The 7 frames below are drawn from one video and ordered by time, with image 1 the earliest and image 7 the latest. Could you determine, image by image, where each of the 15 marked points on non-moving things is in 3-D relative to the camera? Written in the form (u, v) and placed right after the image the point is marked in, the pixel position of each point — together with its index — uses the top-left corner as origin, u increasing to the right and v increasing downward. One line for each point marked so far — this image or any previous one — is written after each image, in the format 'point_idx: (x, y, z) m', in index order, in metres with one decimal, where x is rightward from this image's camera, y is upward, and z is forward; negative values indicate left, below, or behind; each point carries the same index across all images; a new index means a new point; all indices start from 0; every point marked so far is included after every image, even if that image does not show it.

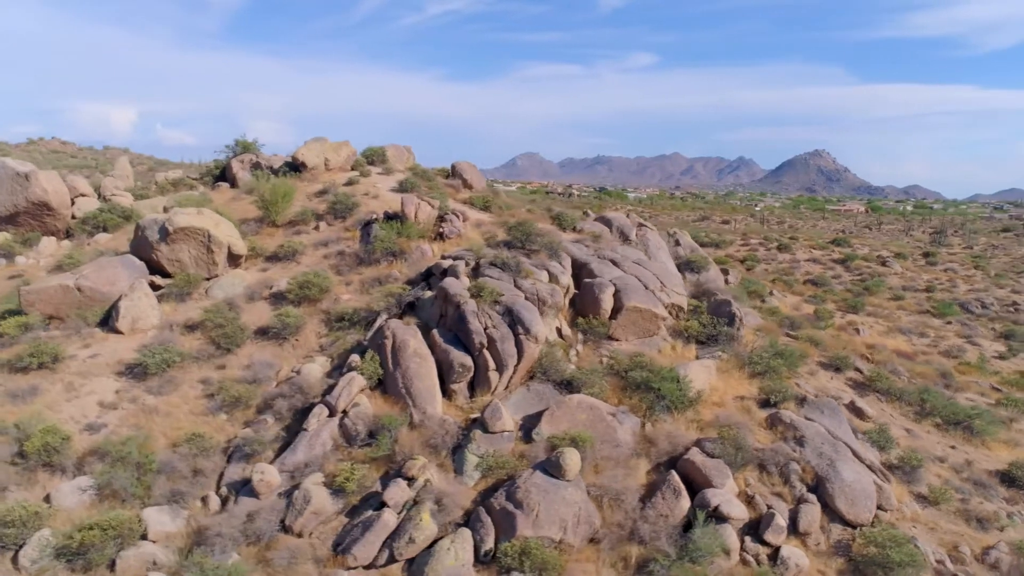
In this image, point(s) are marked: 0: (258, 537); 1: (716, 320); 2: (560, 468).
0: (-2.7, -2.6, +8.0) m
1: (+3.1, -0.5, +11.7) m
2: (+0.5, -1.8, +7.7) m
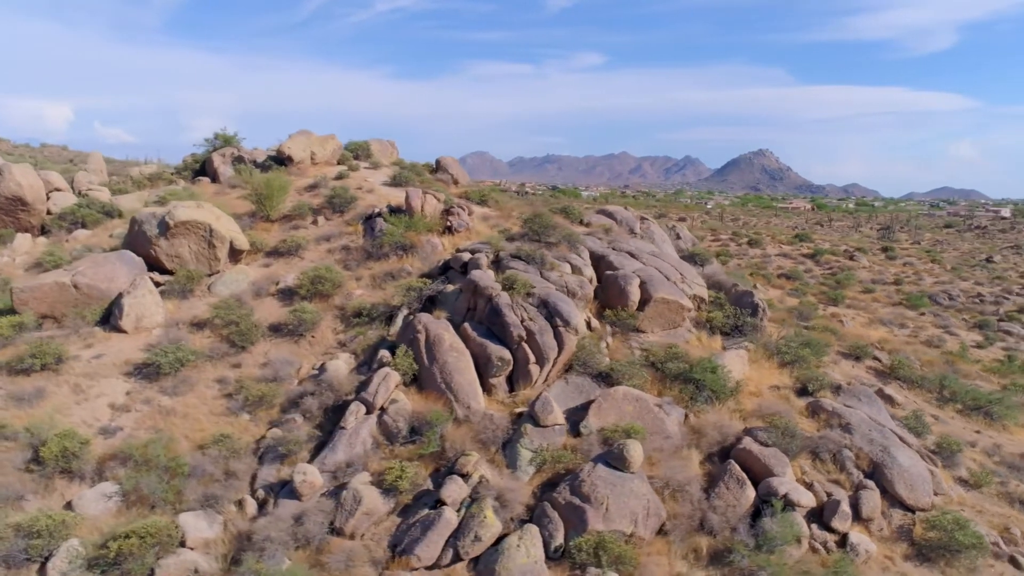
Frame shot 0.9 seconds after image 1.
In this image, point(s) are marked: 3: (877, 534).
0: (-2.1, -2.5, +7.6) m
1: (+3.5, -0.4, +11.7) m
2: (+1.1, -1.7, +7.6) m
3: (+3.6, -2.4, +7.5) m
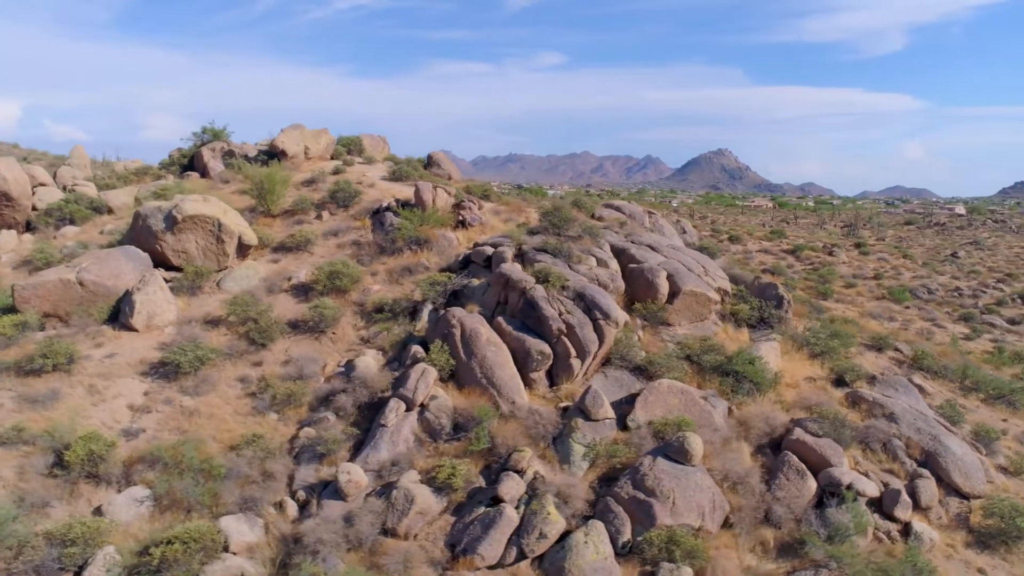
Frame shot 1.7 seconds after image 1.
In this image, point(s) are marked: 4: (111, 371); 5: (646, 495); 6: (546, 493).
0: (-1.5, -2.4, +7.4) m
1: (+3.9, -0.2, +11.7) m
2: (+1.7, -1.6, +7.5) m
3: (+4.2, -2.3, +7.5) m
4: (-5.3, -1.1, +10.1) m
5: (+1.3, -2.0, +7.2) m
6: (+0.3, -2.0, +7.4) m
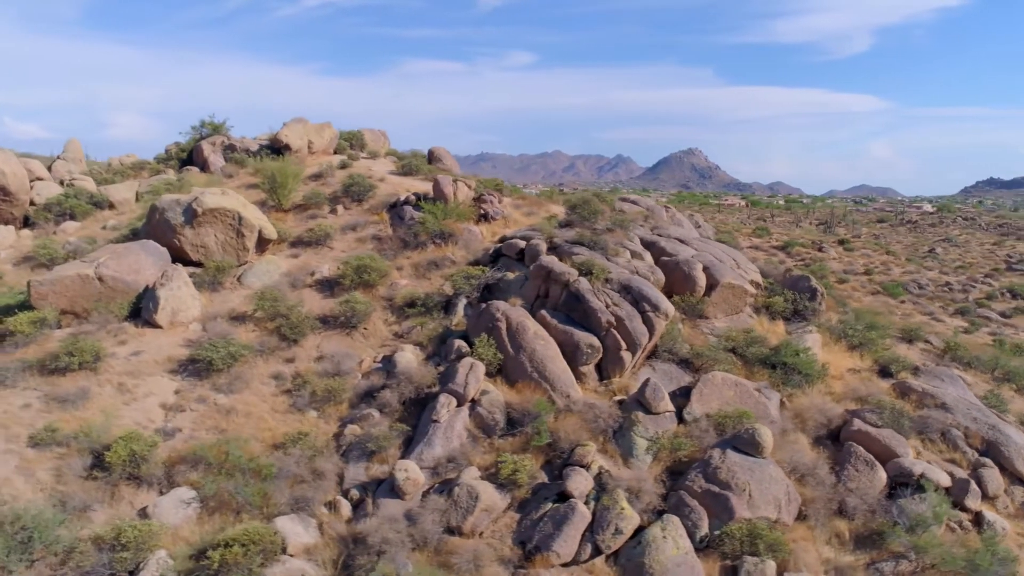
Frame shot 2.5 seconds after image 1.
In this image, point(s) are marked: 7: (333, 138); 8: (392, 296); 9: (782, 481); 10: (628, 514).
0: (-0.8, -2.4, +7.1) m
1: (+4.4, -0.1, +11.7) m
2: (+2.4, -1.5, +7.4) m
3: (+4.8, -2.2, +7.5) m
4: (-4.8, -1.0, +9.7) m
5: (+1.9, -1.9, +7.0) m
6: (+1.0, -1.9, +7.2) m
7: (-4.6, +3.9, +19.6) m
8: (-1.8, -0.1, +11.5) m
9: (+2.6, -1.8, +7.2) m
10: (+1.1, -2.1, +6.9) m
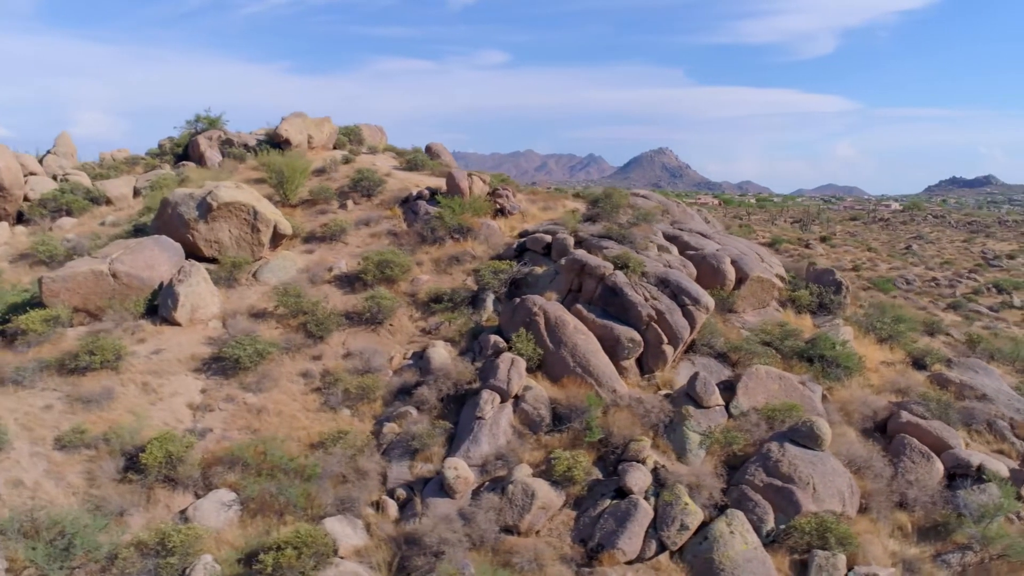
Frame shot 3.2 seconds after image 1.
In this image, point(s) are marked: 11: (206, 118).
0: (-0.3, -2.3, +6.9) m
1: (+4.7, 0.0, +11.6) m
2: (+2.9, -1.4, +7.3) m
3: (+5.4, -2.1, +7.5) m
4: (-4.3, -1.0, +9.4) m
5: (+2.5, -1.8, +6.9) m
6: (+1.5, -1.8, +7.1) m
7: (-4.6, +3.9, +19.3) m
8: (-1.4, -0.1, +11.2) m
9: (+3.1, -1.7, +7.1) m
10: (+1.6, -2.0, +6.8) m
11: (-7.9, +4.4, +19.7) m
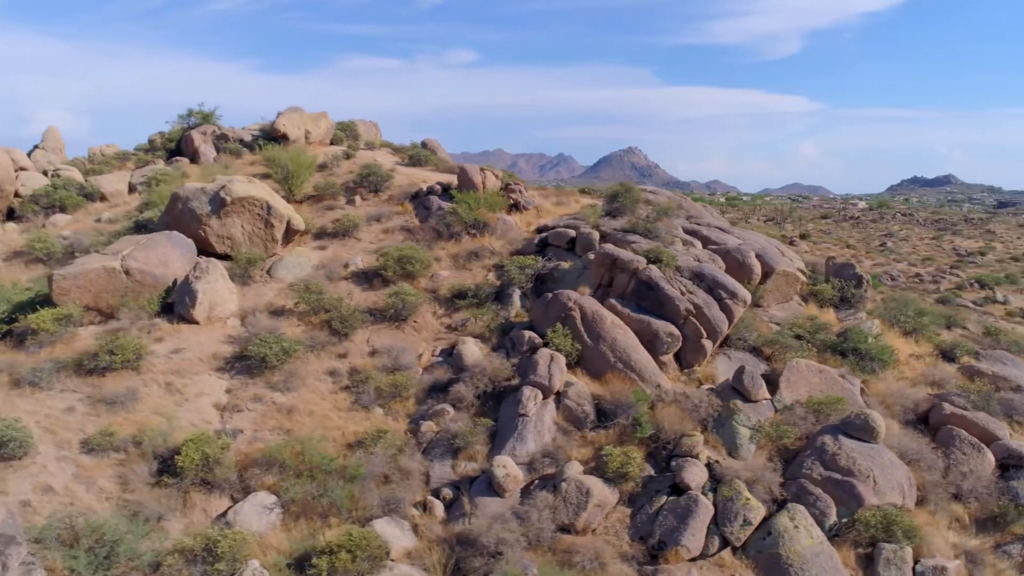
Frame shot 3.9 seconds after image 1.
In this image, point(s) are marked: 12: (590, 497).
0: (+0.3, -2.2, +6.8) m
1: (+5.0, +0.1, +11.7) m
2: (+3.4, -1.4, +7.2) m
3: (+5.9, -2.0, +7.5) m
4: (-3.9, -0.9, +9.1) m
5: (+3.0, -1.7, +6.9) m
6: (+2.0, -1.7, +7.0) m
7: (-4.5, +4.0, +19.0) m
8: (-1.1, 0.0, +11.0) m
9: (+3.6, -1.7, +7.1) m
10: (+2.1, -1.9, +6.7) m
11: (-7.9, +4.4, +19.2) m
12: (+0.7, -1.9, +7.0) m
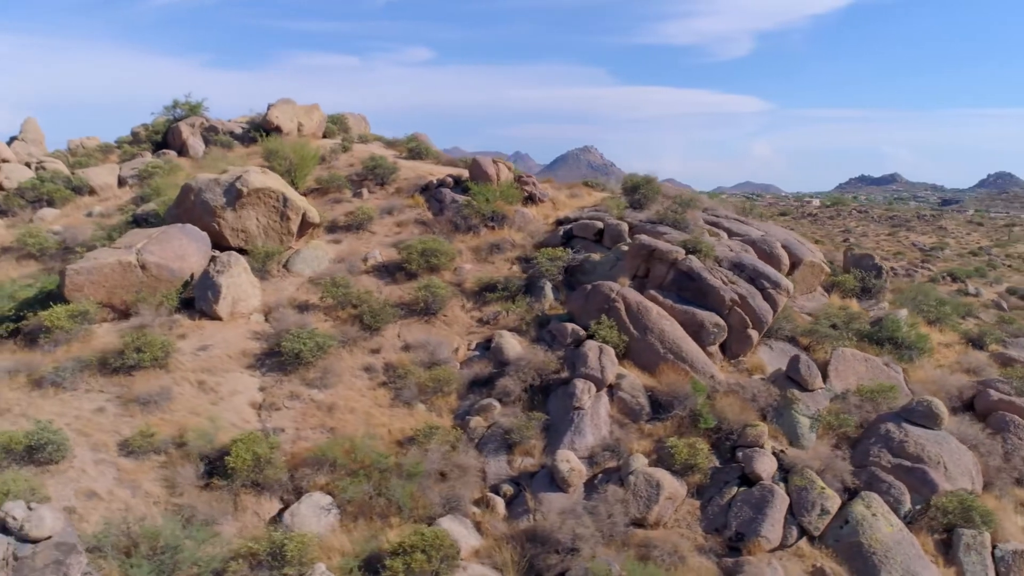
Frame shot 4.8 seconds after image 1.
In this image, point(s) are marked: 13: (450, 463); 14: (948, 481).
0: (+0.9, -2.1, +6.6) m
1: (+5.4, +0.2, +11.8) m
2: (+4.0, -1.2, +7.2) m
3: (+6.4, -1.9, +7.7) m
4: (-3.4, -0.9, +8.7) m
5: (+3.6, -1.6, +6.9) m
6: (+2.7, -1.6, +6.9) m
7: (-4.6, +4.1, +18.5) m
8: (-0.7, +0.1, +10.8) m
9: (+4.2, -1.5, +7.1) m
10: (+2.8, -1.8, +6.7) m
11: (-8.0, +4.5, +18.6) m
12: (+1.3, -1.8, +6.8) m
13: (-0.6, -1.7, +7.5) m
14: (+3.8, -1.7, +6.7) m
